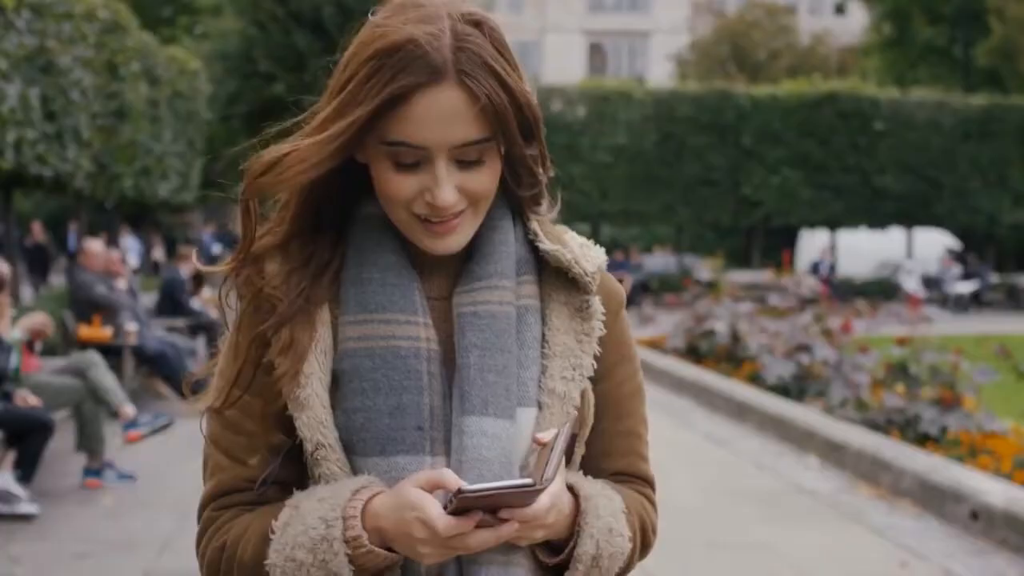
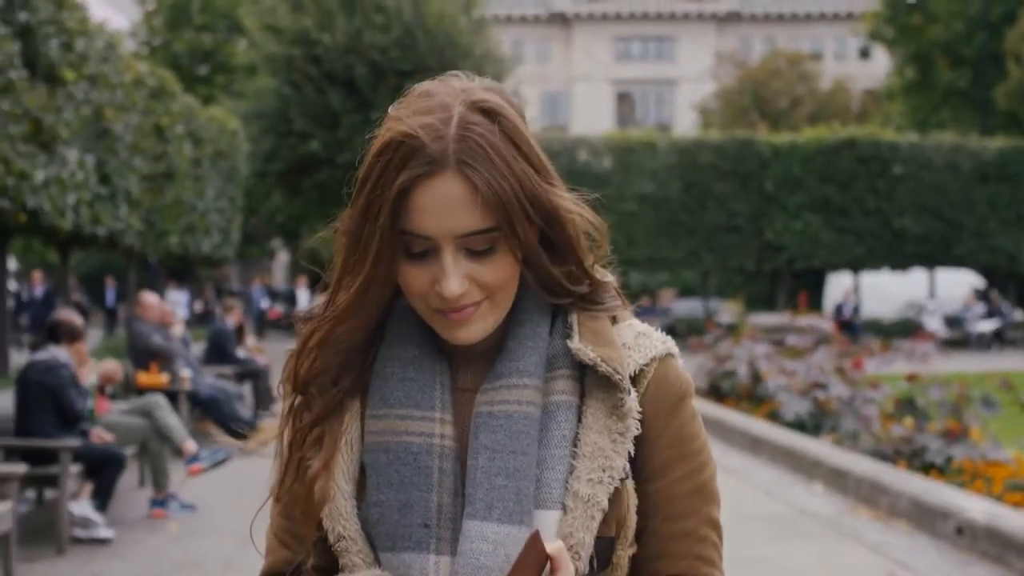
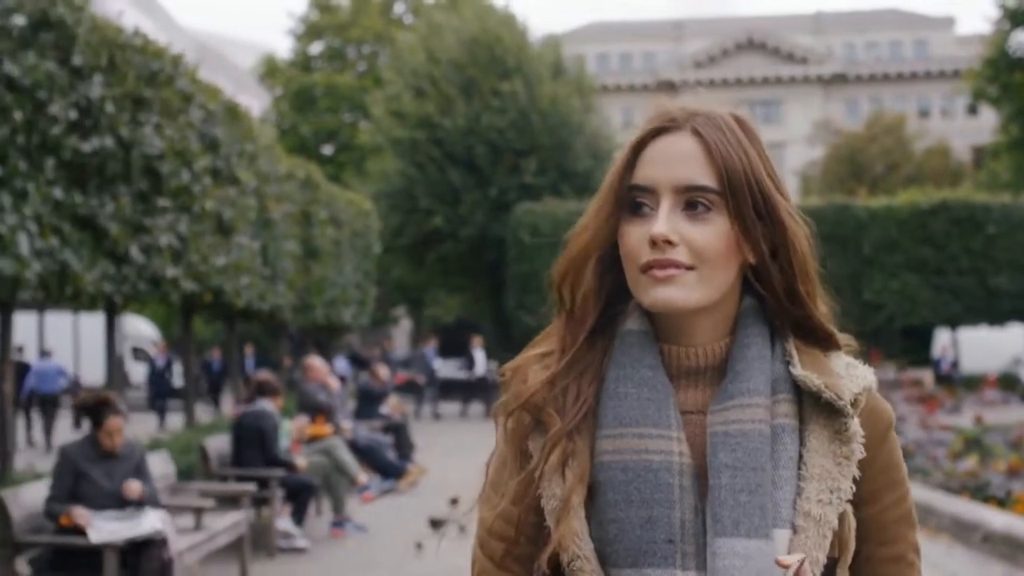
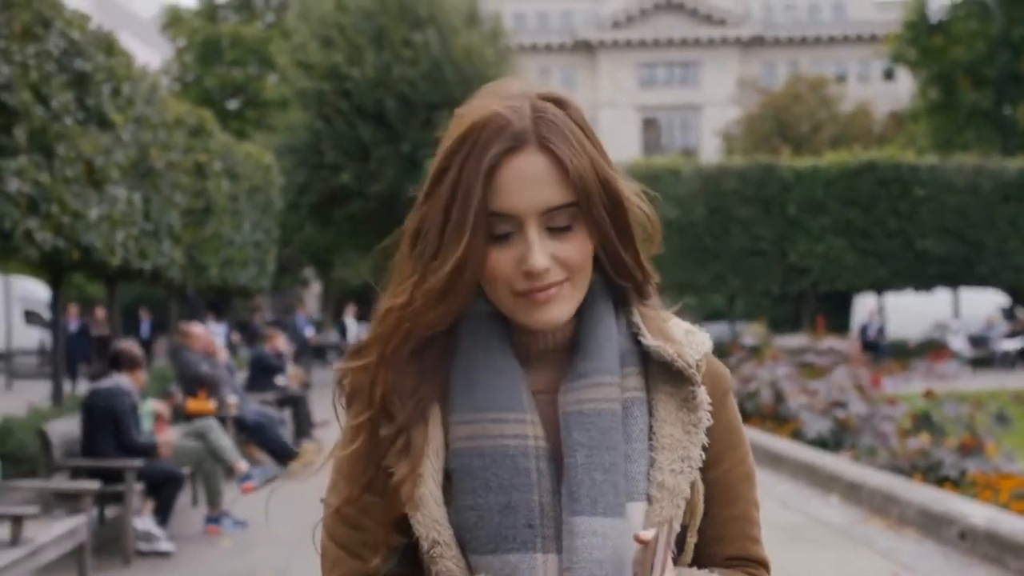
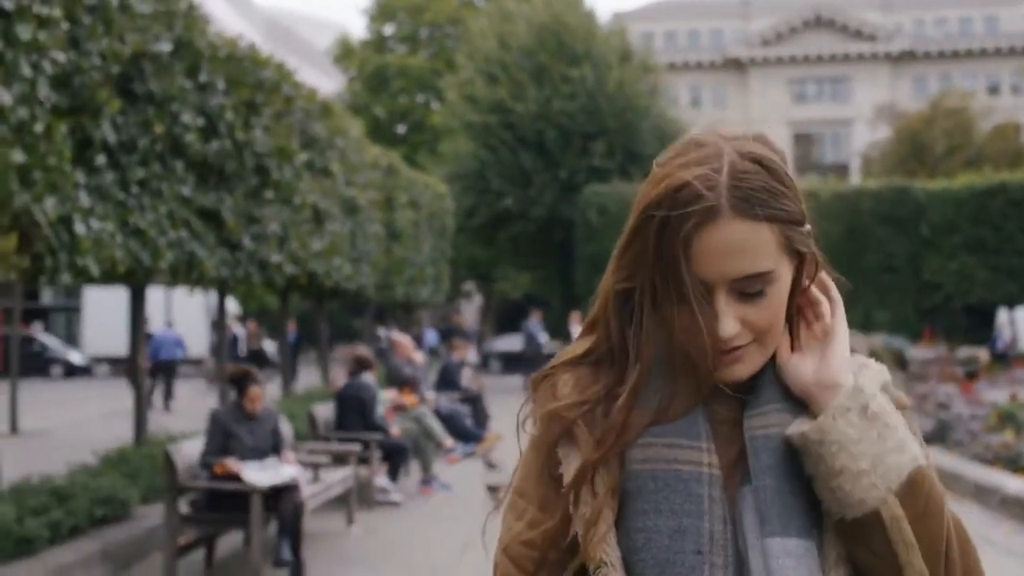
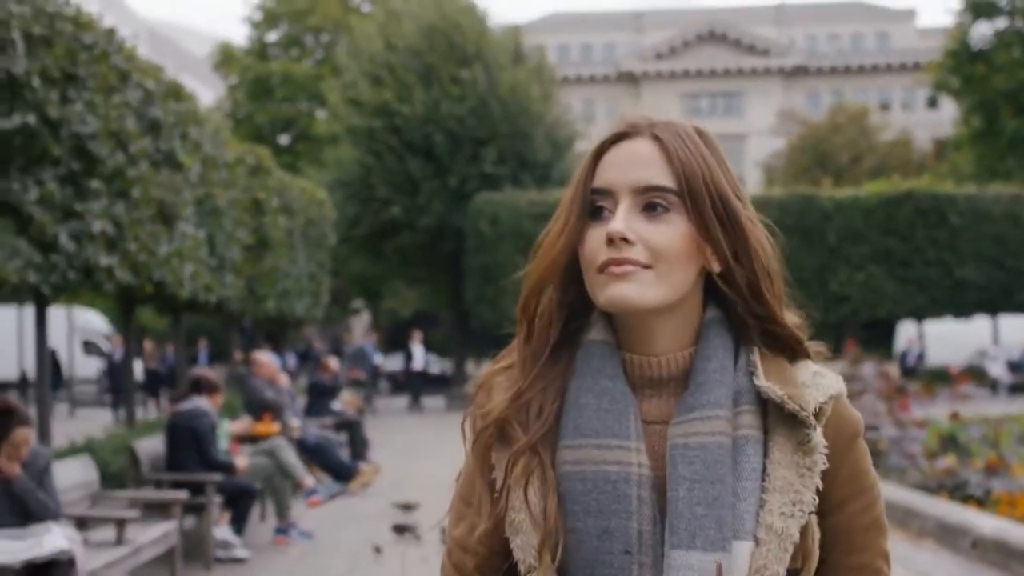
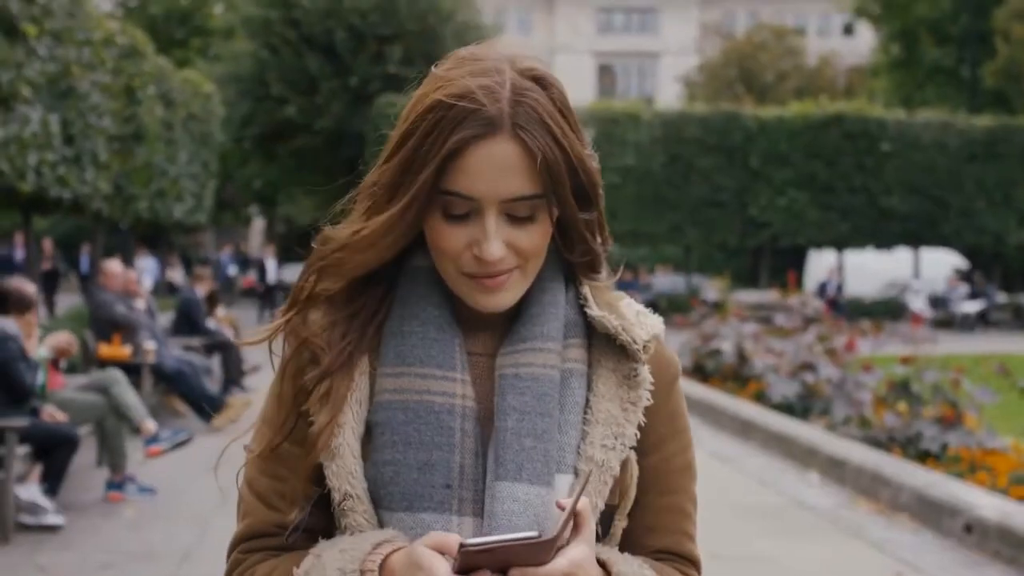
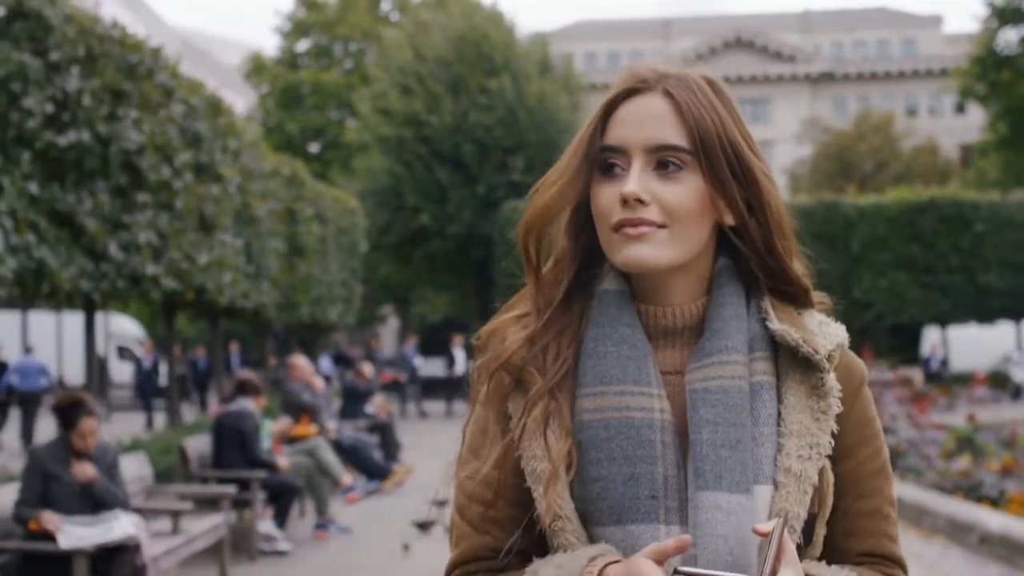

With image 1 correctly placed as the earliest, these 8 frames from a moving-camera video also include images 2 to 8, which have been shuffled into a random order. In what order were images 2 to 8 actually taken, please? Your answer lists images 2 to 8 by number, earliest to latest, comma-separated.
7, 2, 4, 6, 8, 3, 5
